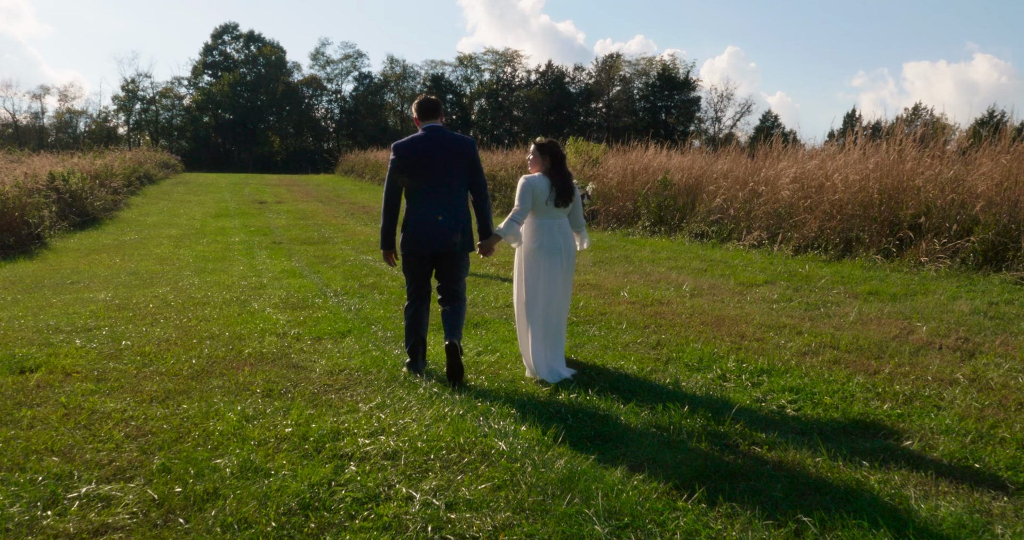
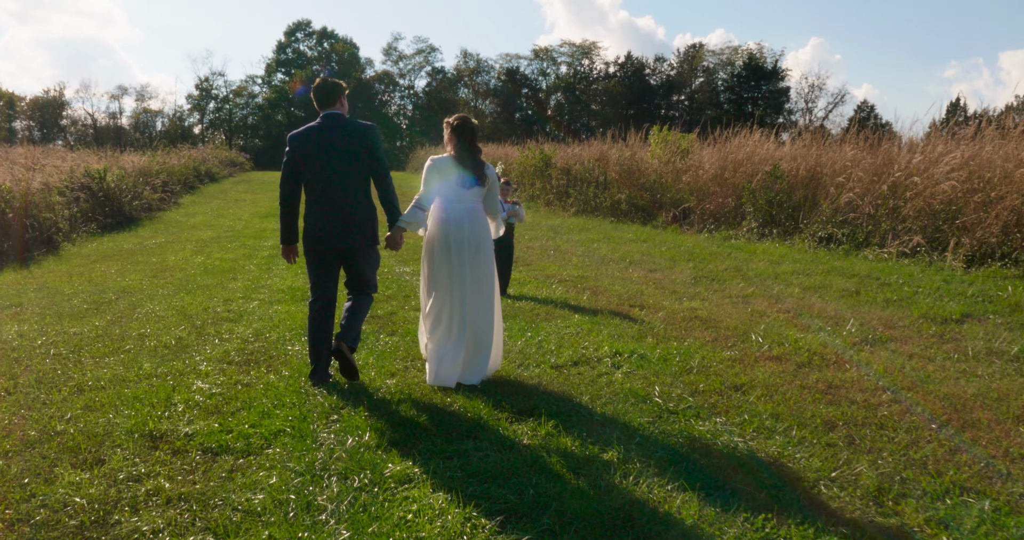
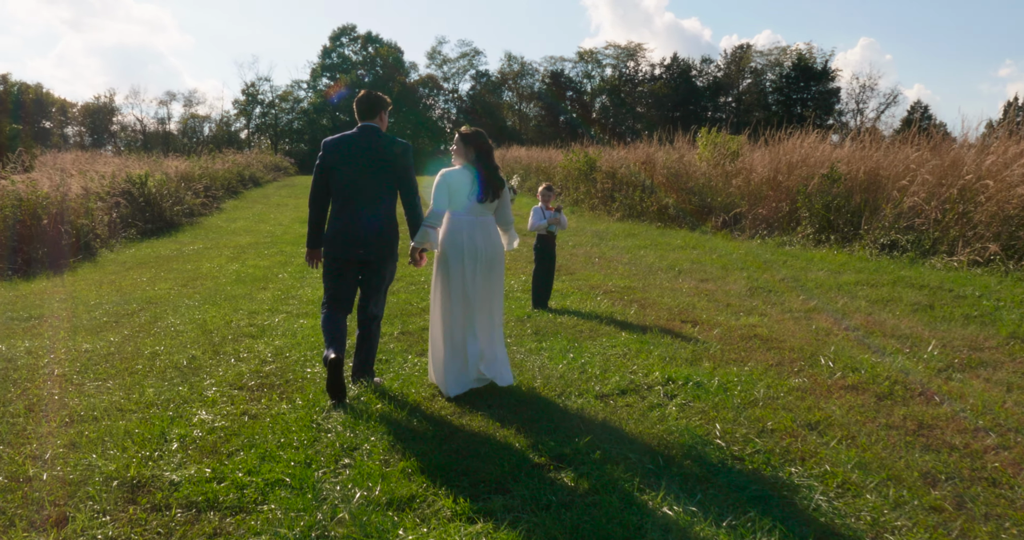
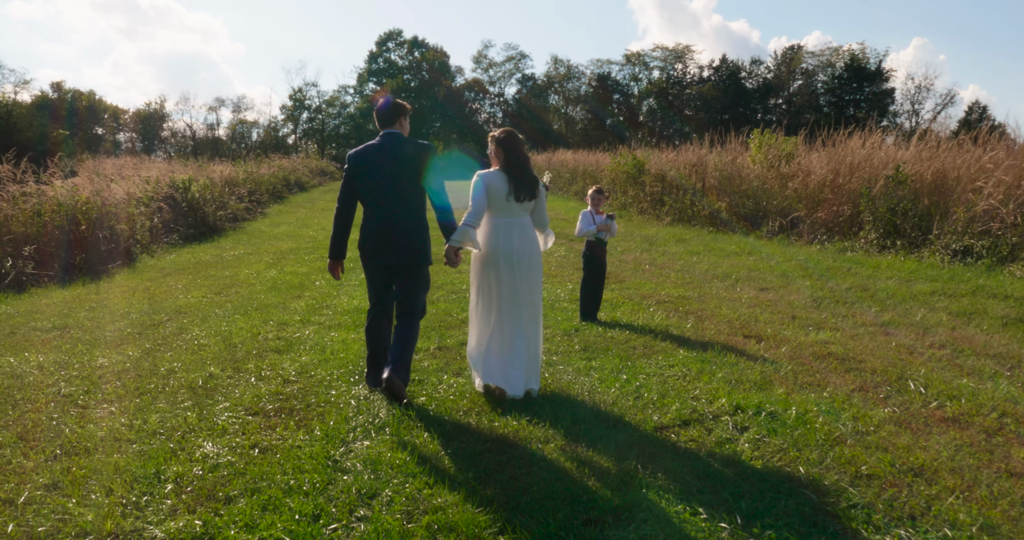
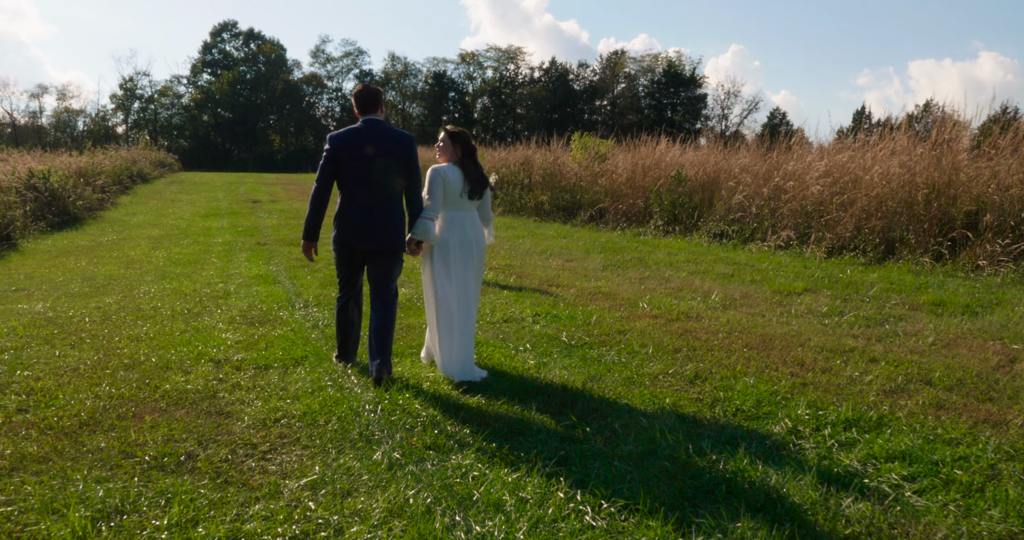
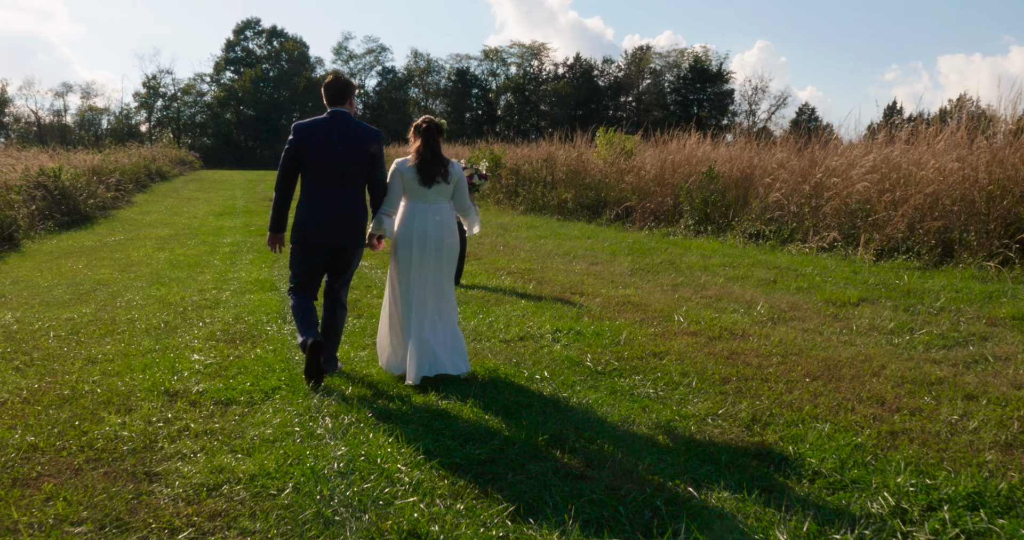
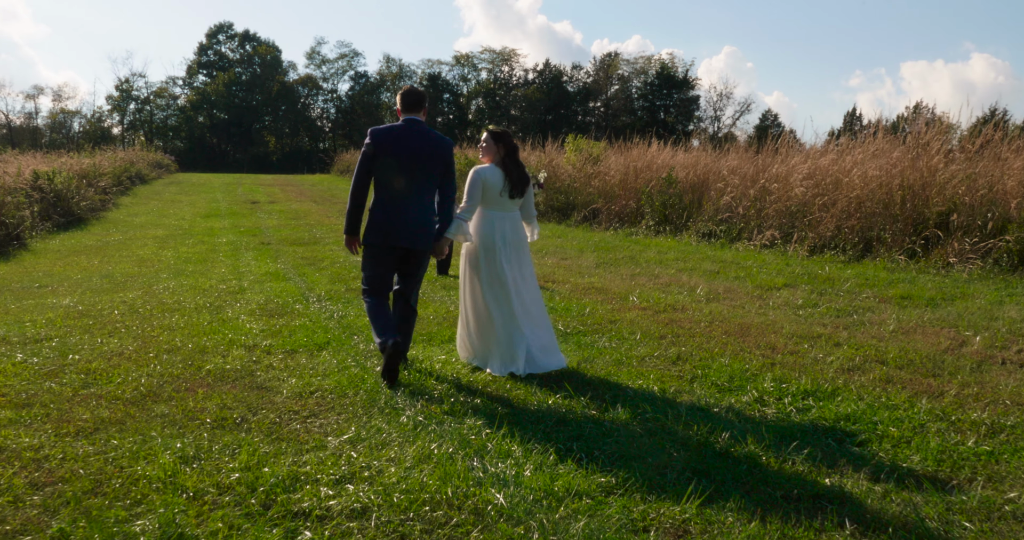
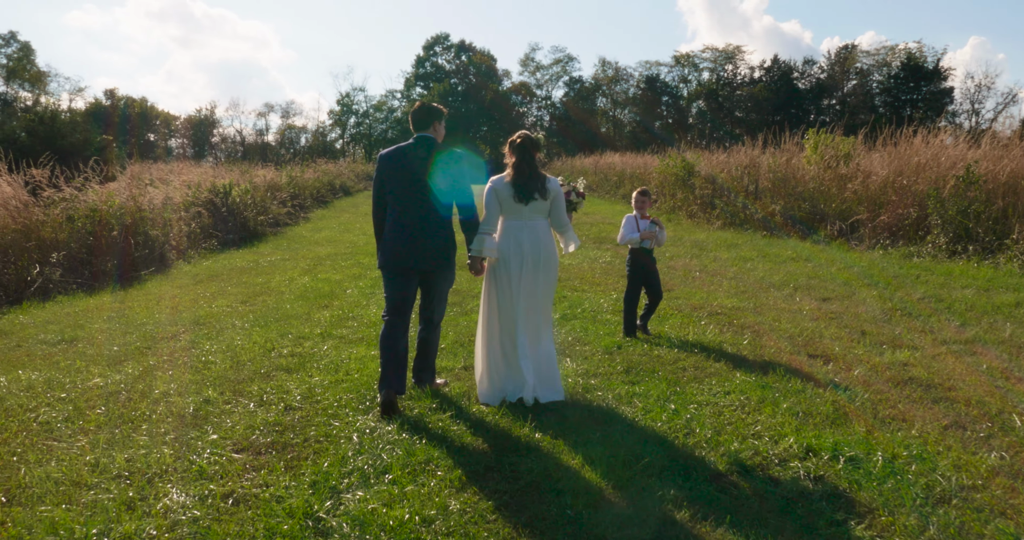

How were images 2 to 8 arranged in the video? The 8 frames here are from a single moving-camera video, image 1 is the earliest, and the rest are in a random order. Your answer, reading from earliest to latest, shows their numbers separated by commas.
7, 5, 6, 2, 3, 4, 8
